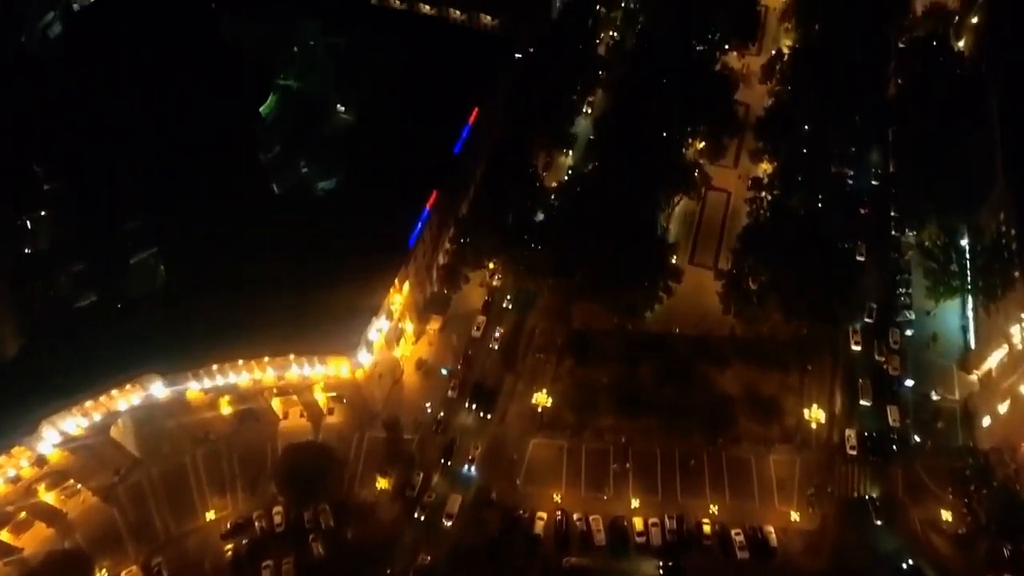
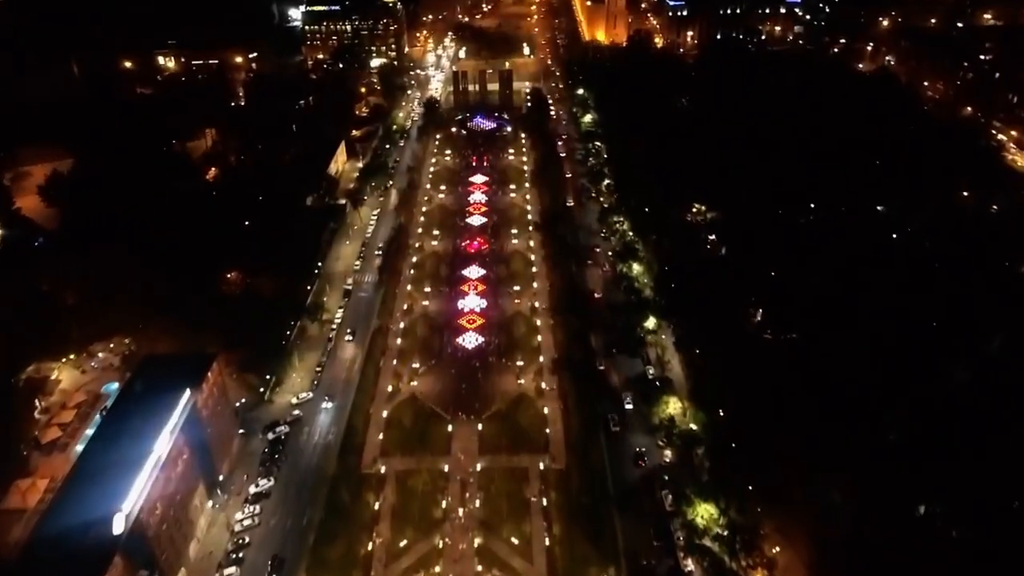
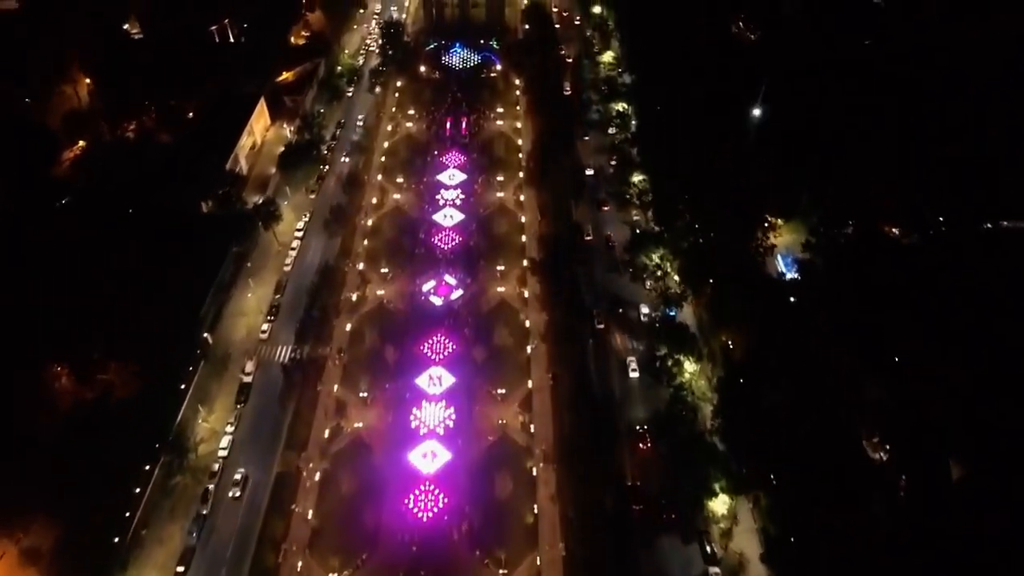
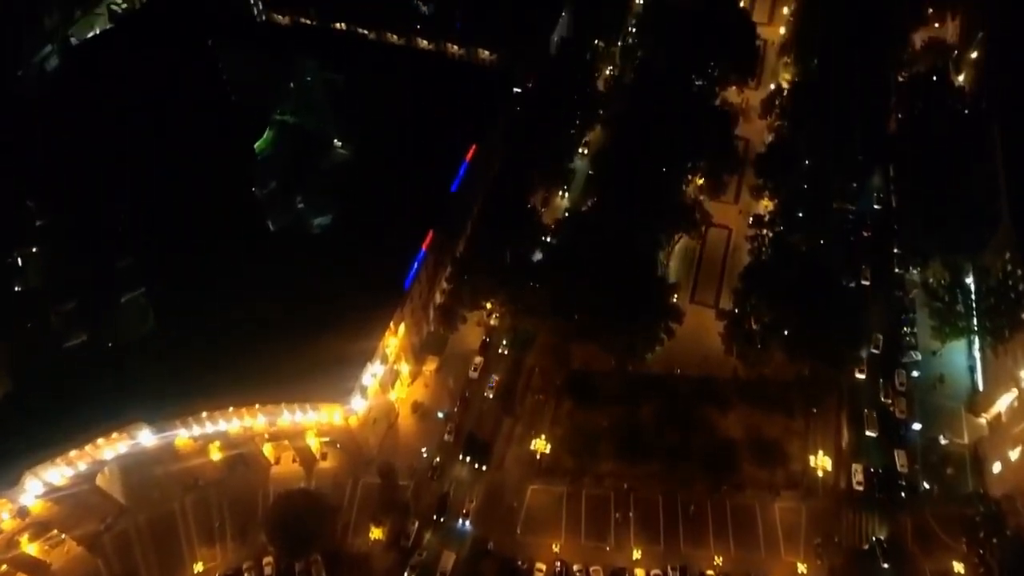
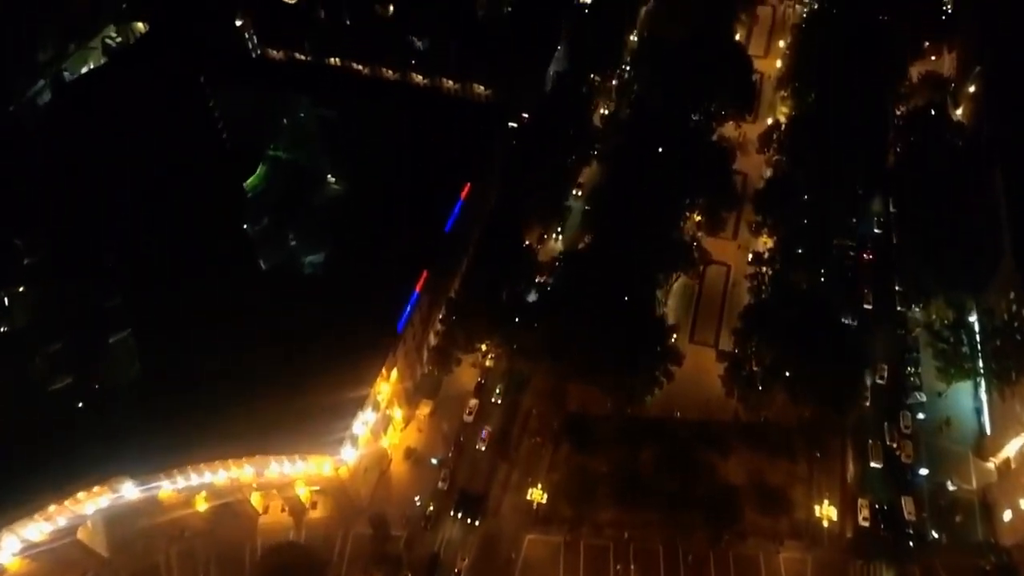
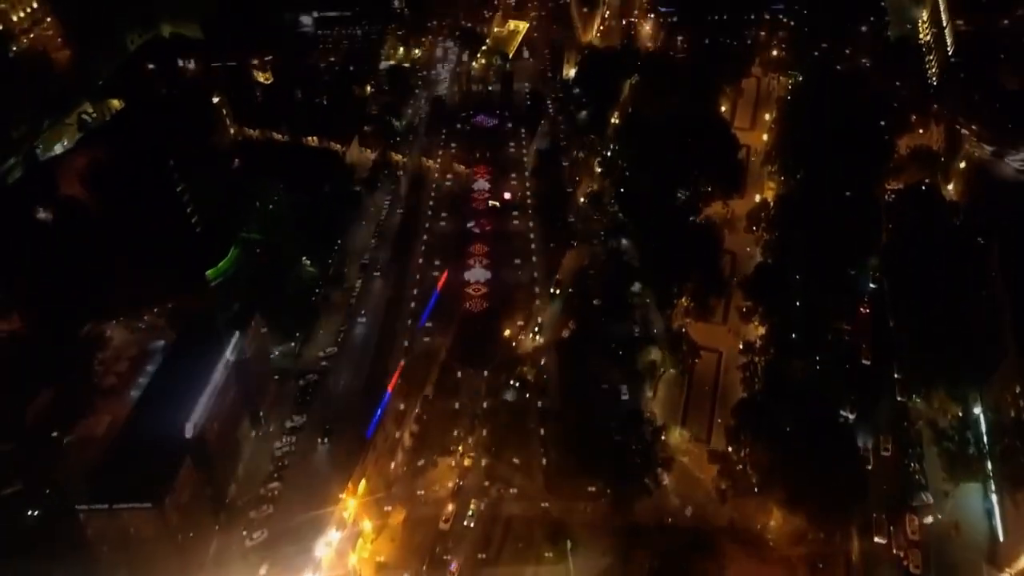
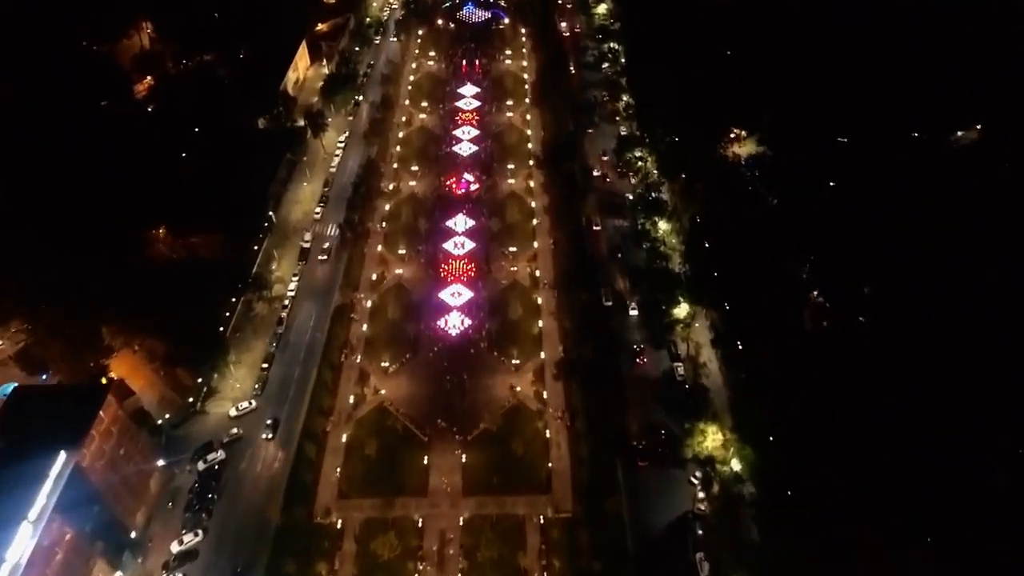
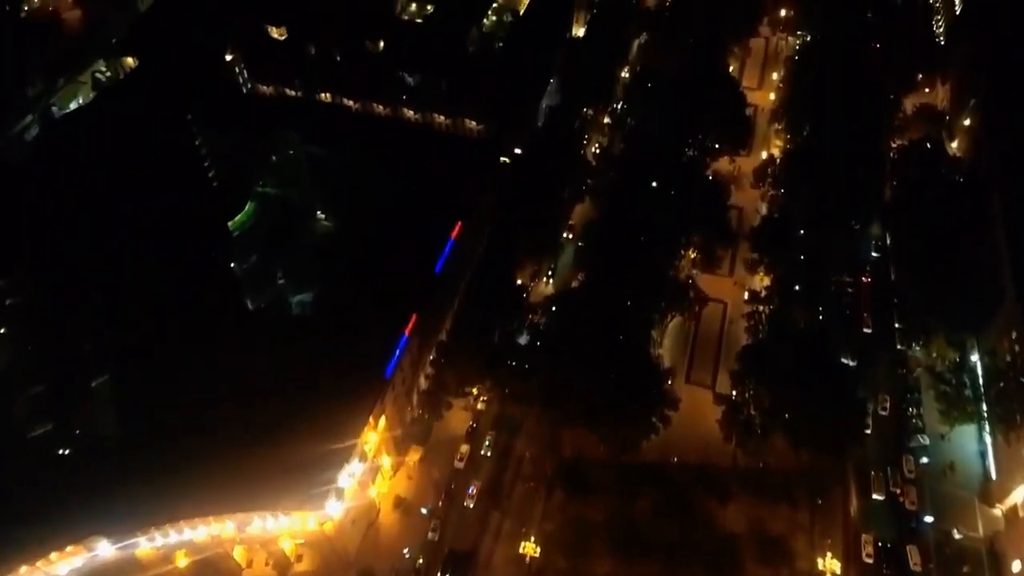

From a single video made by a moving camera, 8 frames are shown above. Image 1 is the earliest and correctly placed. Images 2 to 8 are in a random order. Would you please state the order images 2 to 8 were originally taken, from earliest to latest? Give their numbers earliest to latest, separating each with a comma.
4, 5, 8, 6, 2, 7, 3
